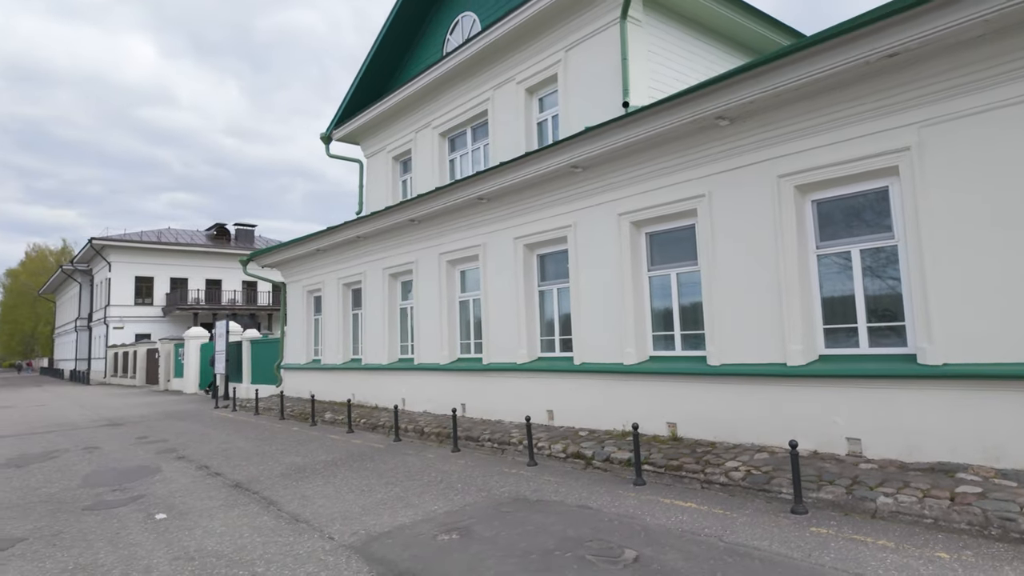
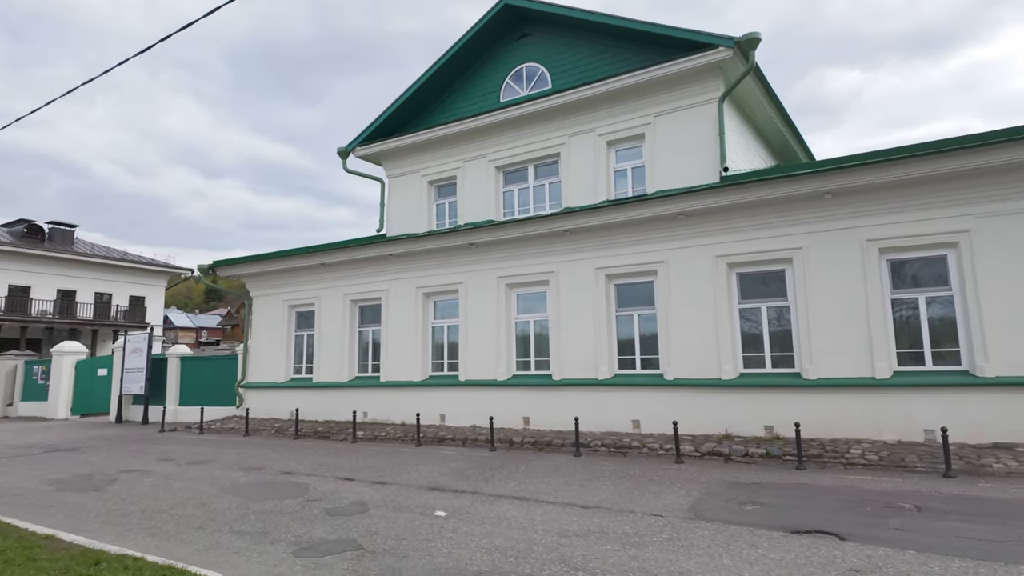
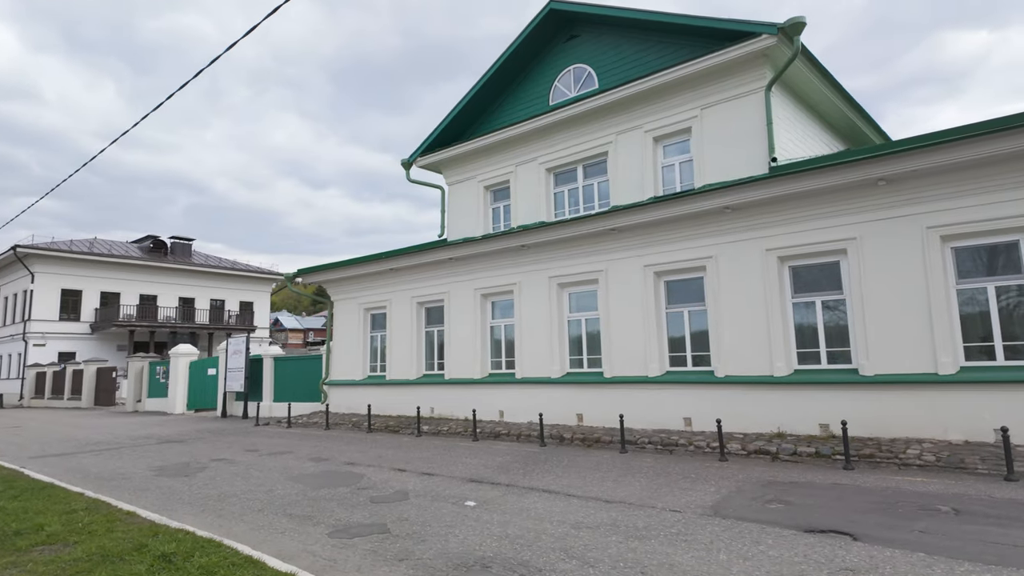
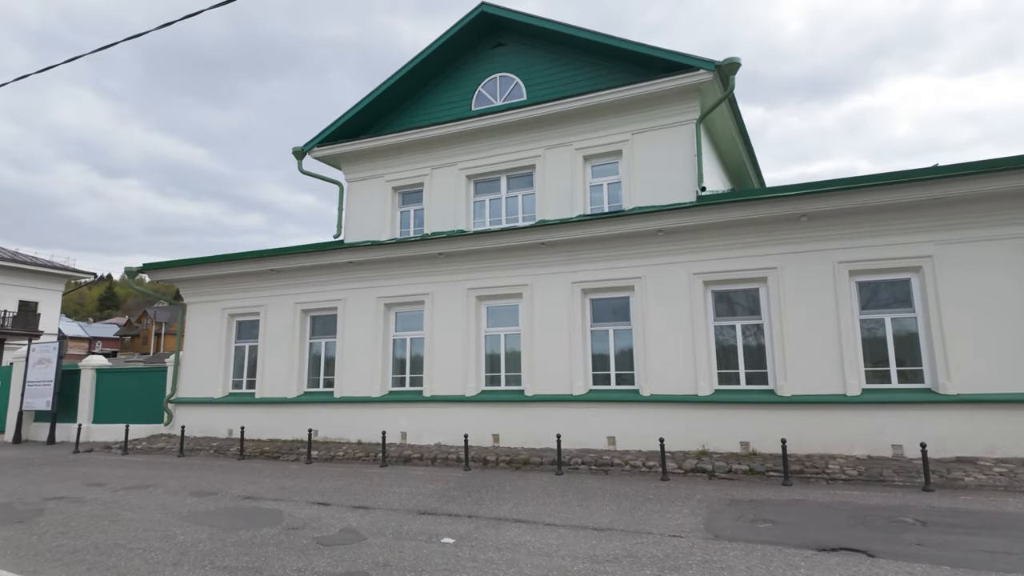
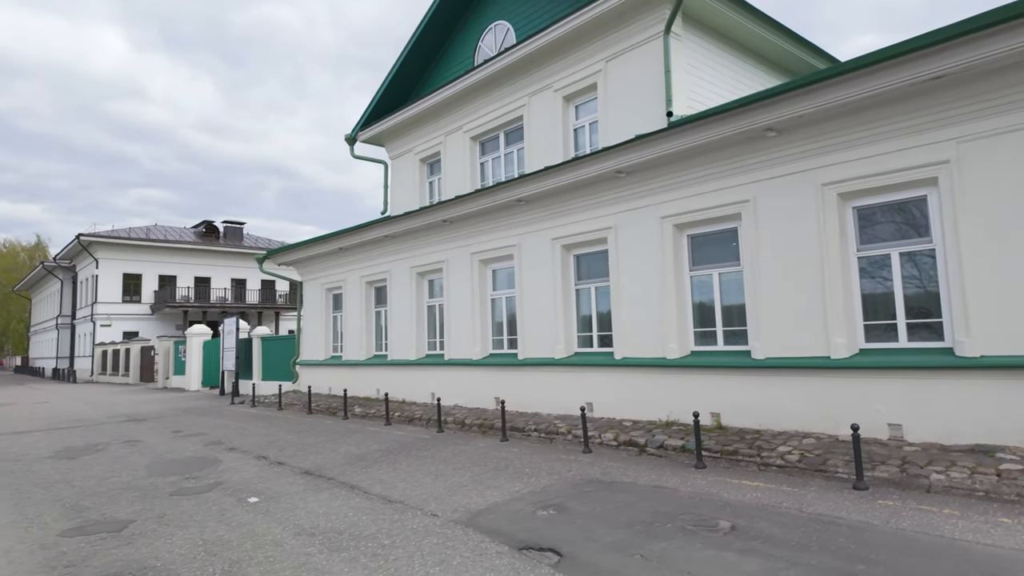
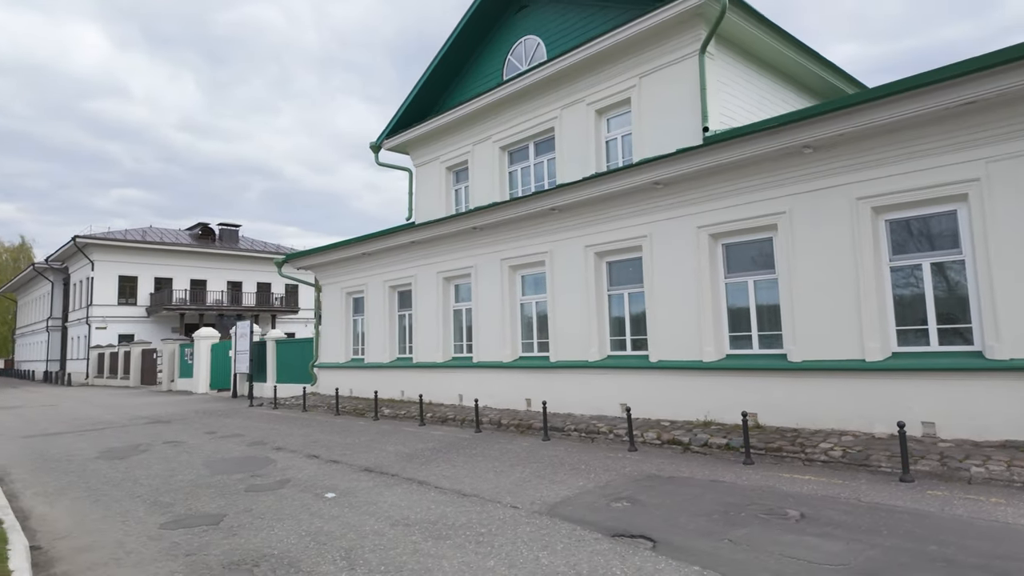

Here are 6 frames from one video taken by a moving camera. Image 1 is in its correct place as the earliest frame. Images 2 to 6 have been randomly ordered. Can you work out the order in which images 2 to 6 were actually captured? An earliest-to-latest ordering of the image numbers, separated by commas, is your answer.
5, 6, 3, 2, 4
